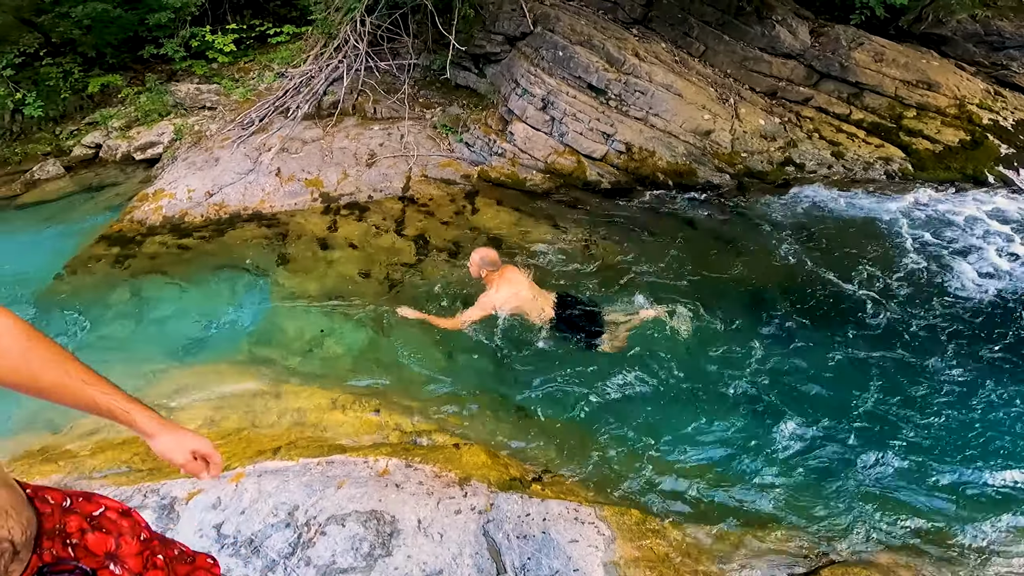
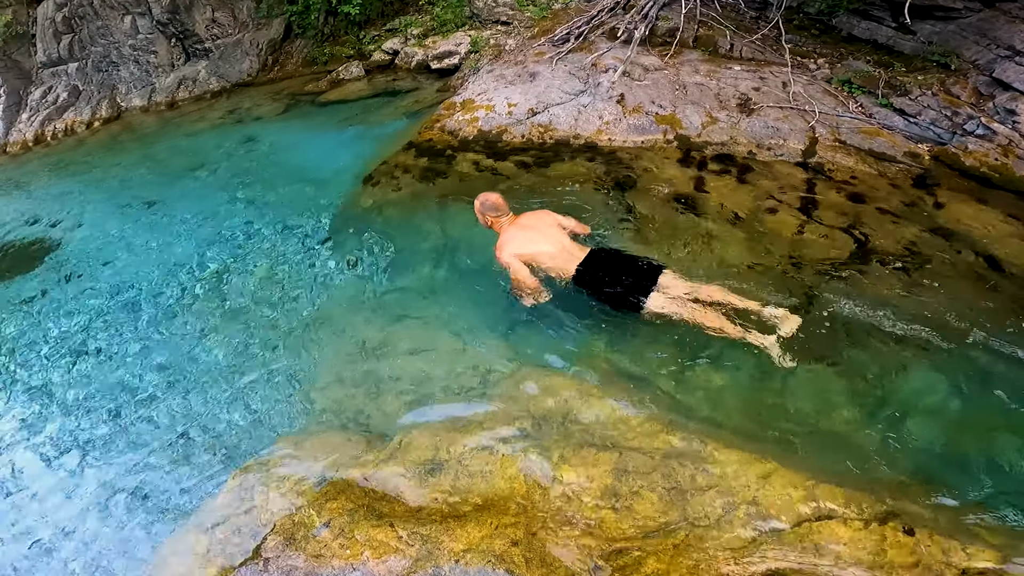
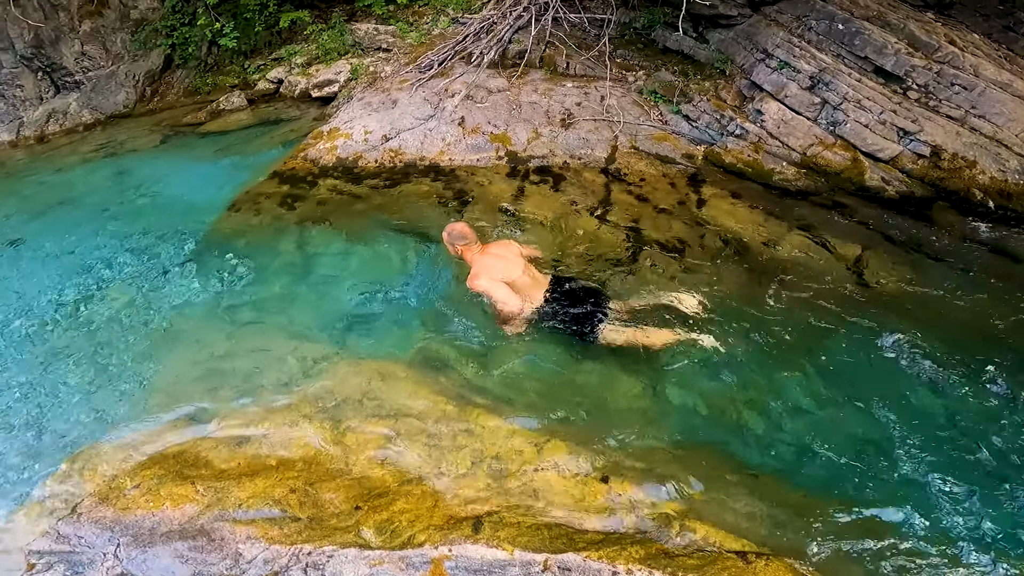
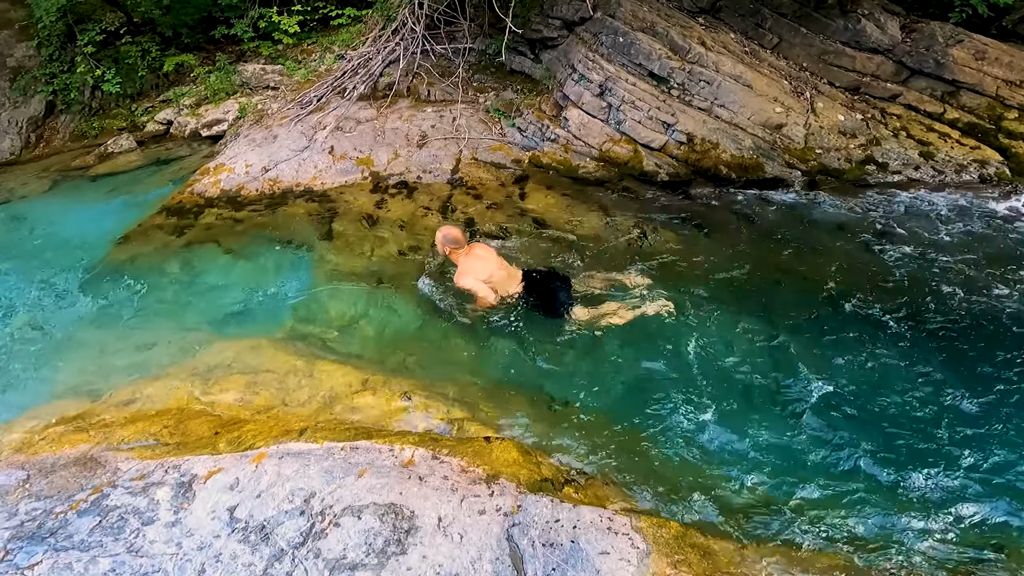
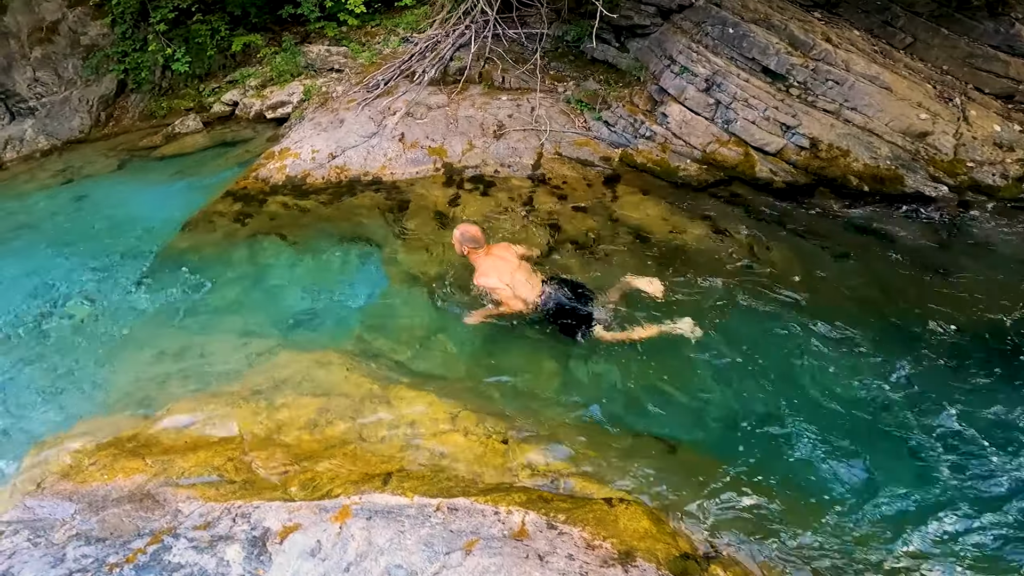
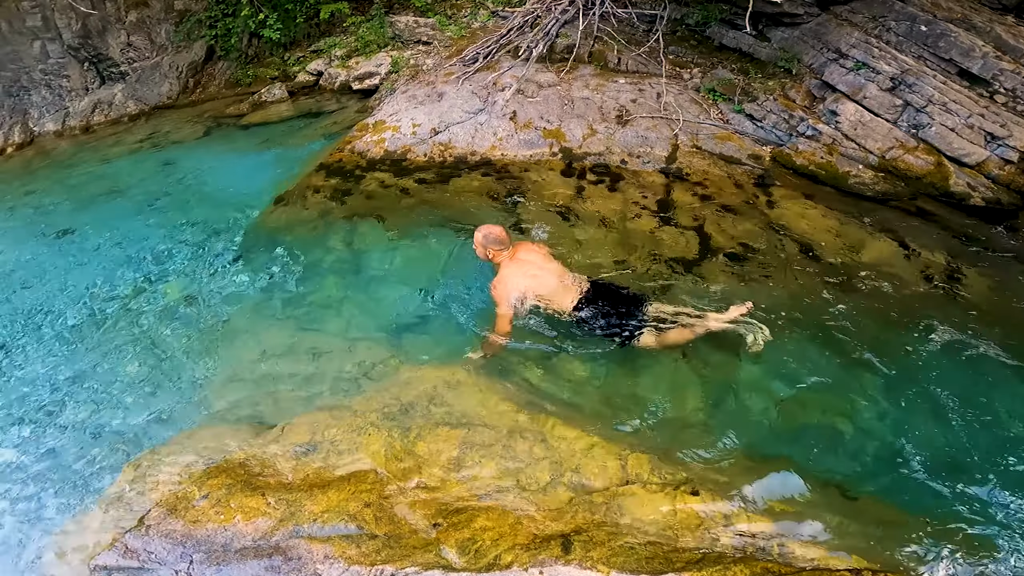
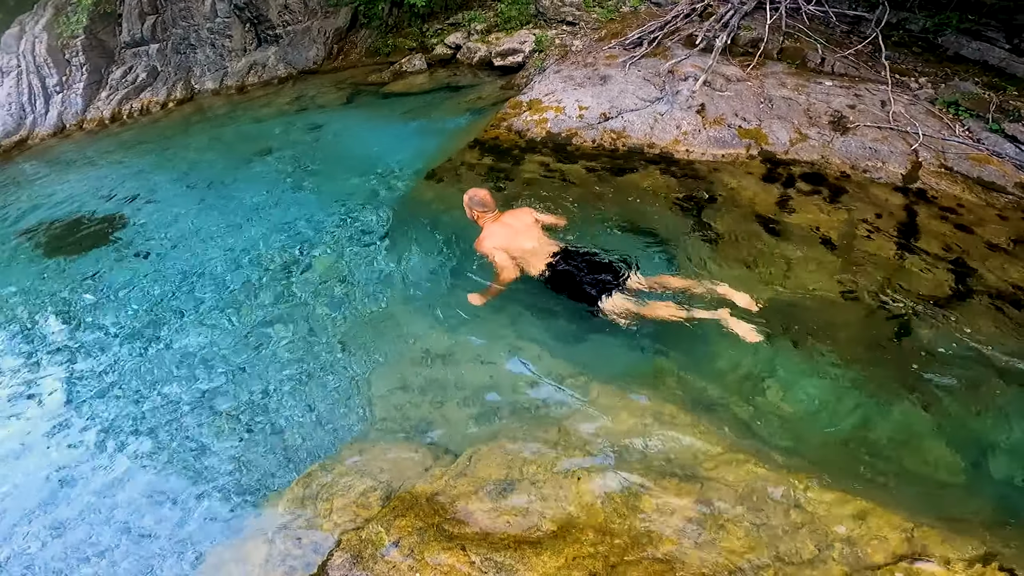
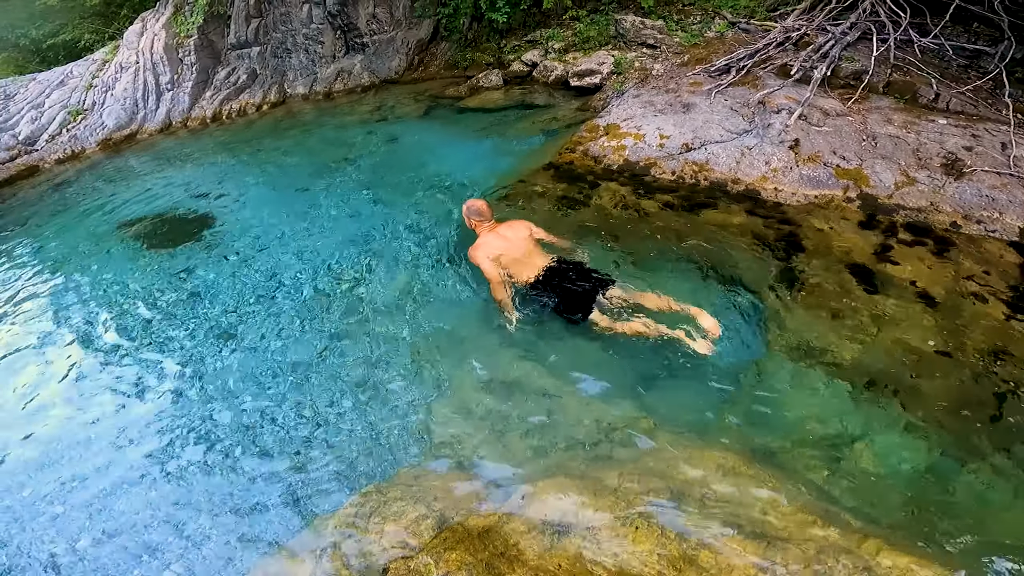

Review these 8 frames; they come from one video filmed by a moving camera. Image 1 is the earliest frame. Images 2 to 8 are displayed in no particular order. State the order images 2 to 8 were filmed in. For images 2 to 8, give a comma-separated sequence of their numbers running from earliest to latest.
4, 5, 3, 6, 2, 7, 8
